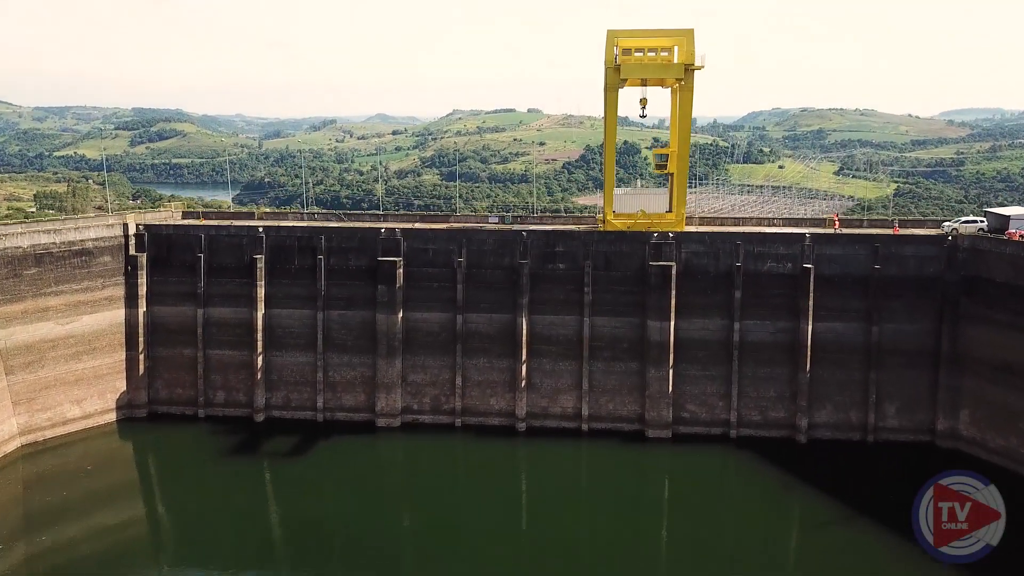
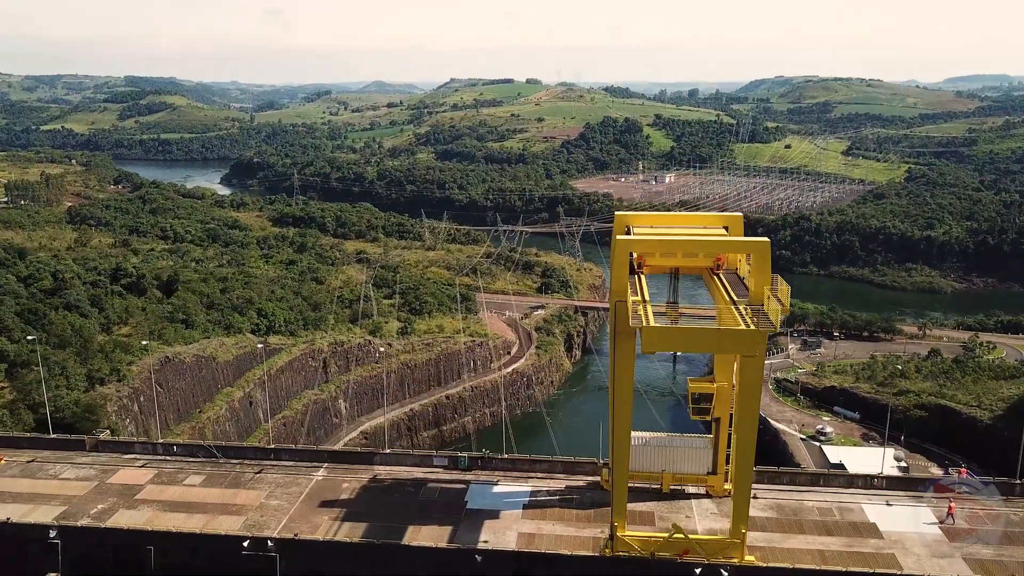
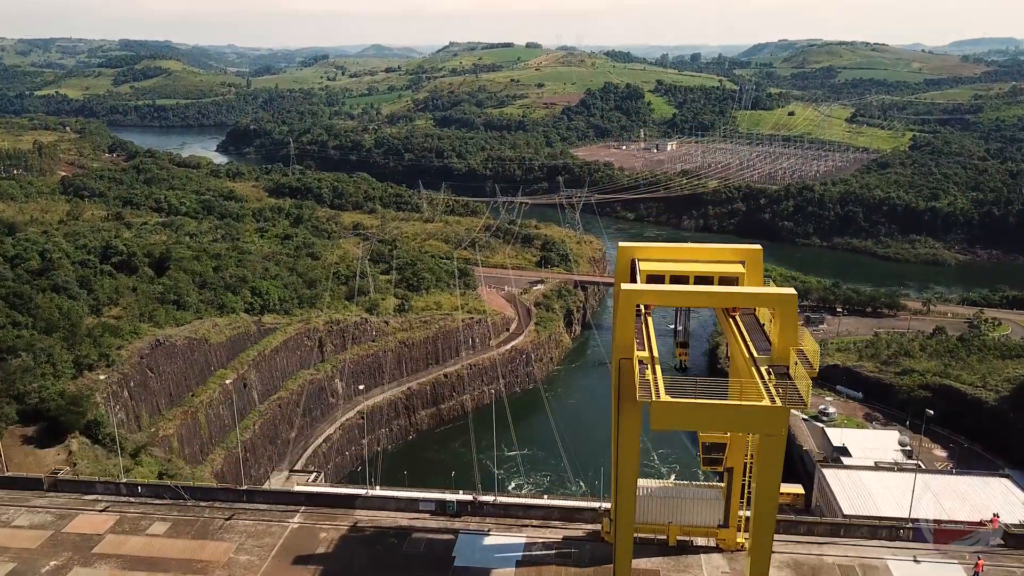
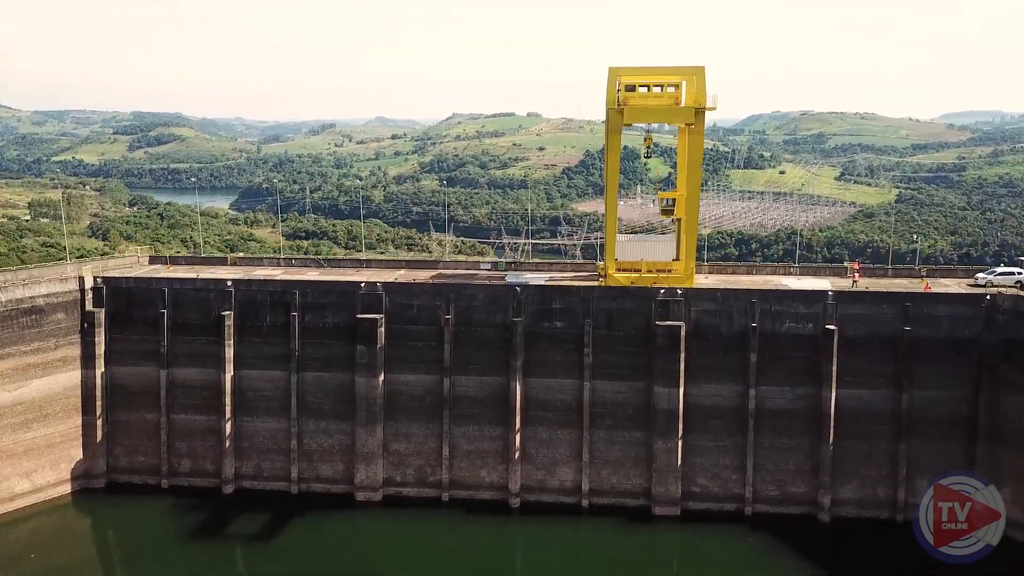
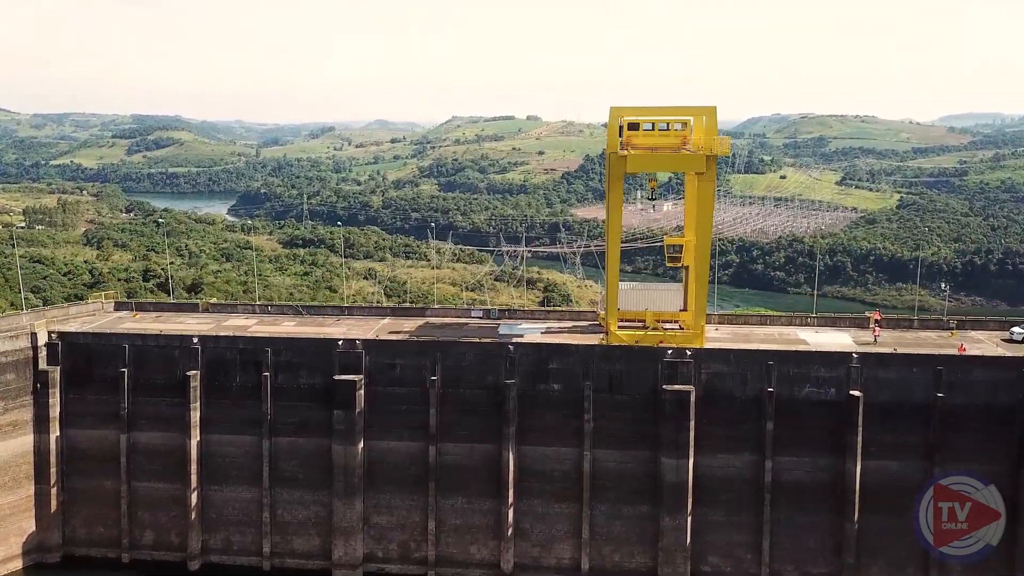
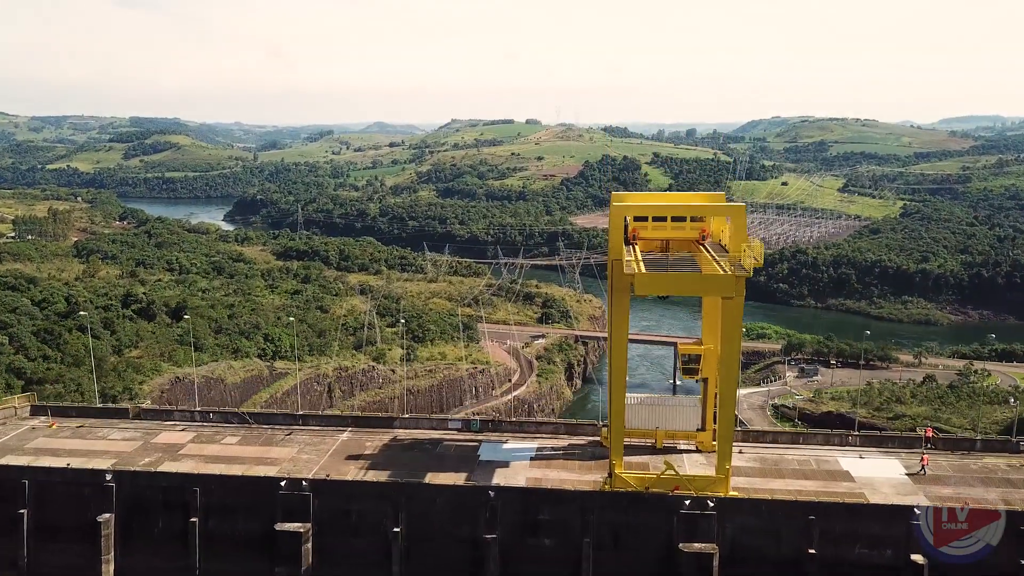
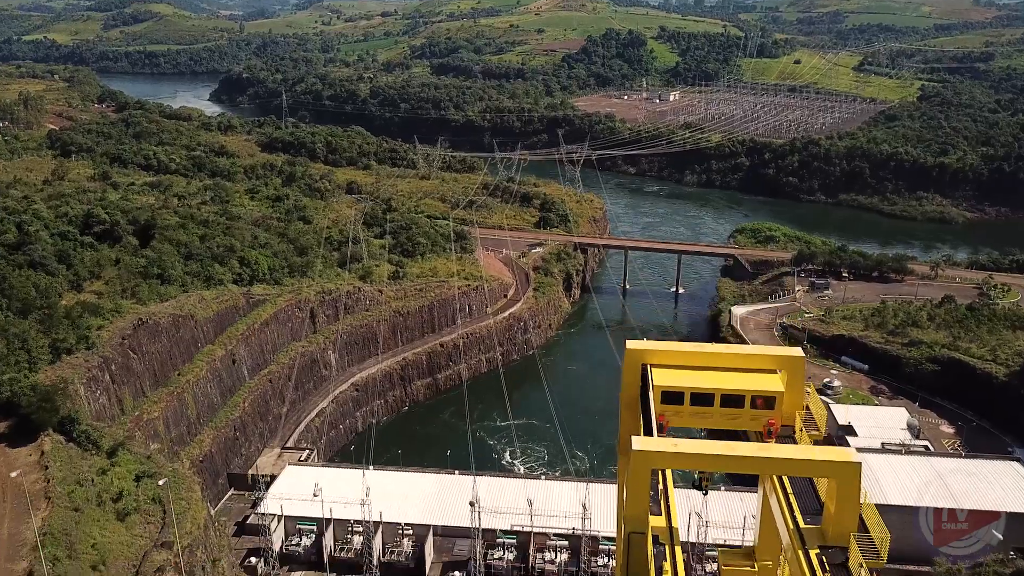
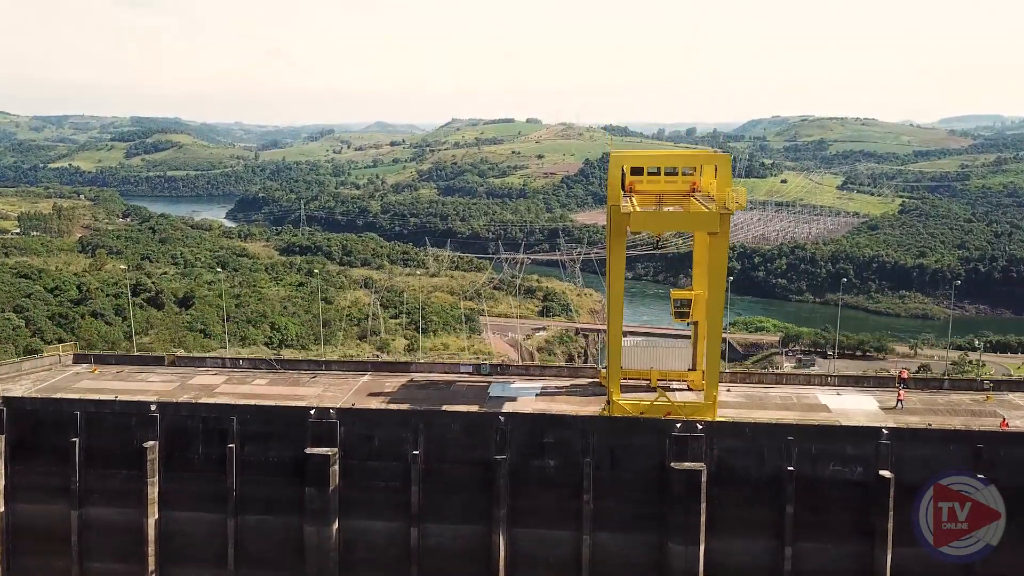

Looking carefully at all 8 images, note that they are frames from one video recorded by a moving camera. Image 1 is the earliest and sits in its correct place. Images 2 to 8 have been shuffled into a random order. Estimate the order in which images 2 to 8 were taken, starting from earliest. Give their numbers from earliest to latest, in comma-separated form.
4, 5, 8, 6, 2, 3, 7
